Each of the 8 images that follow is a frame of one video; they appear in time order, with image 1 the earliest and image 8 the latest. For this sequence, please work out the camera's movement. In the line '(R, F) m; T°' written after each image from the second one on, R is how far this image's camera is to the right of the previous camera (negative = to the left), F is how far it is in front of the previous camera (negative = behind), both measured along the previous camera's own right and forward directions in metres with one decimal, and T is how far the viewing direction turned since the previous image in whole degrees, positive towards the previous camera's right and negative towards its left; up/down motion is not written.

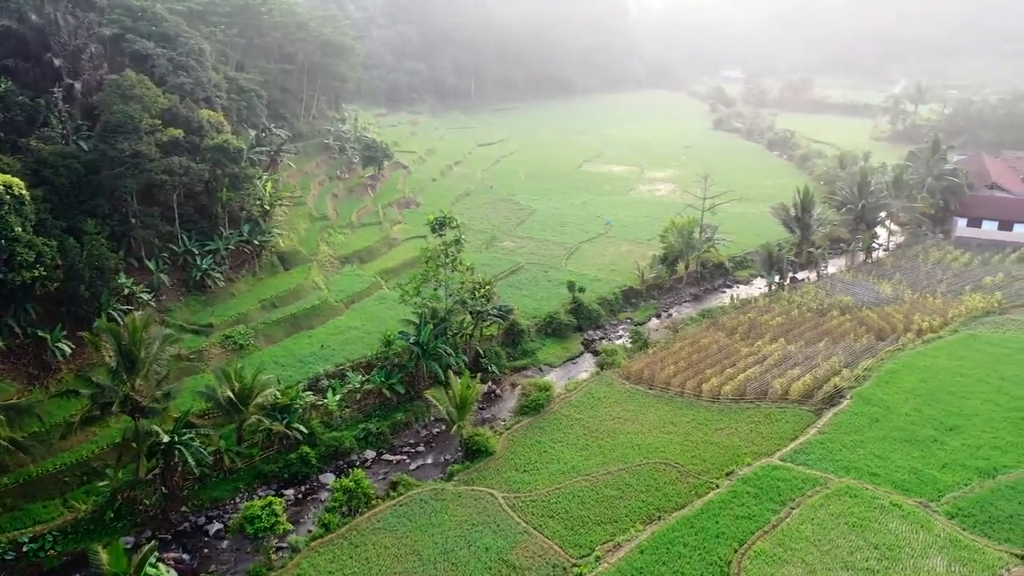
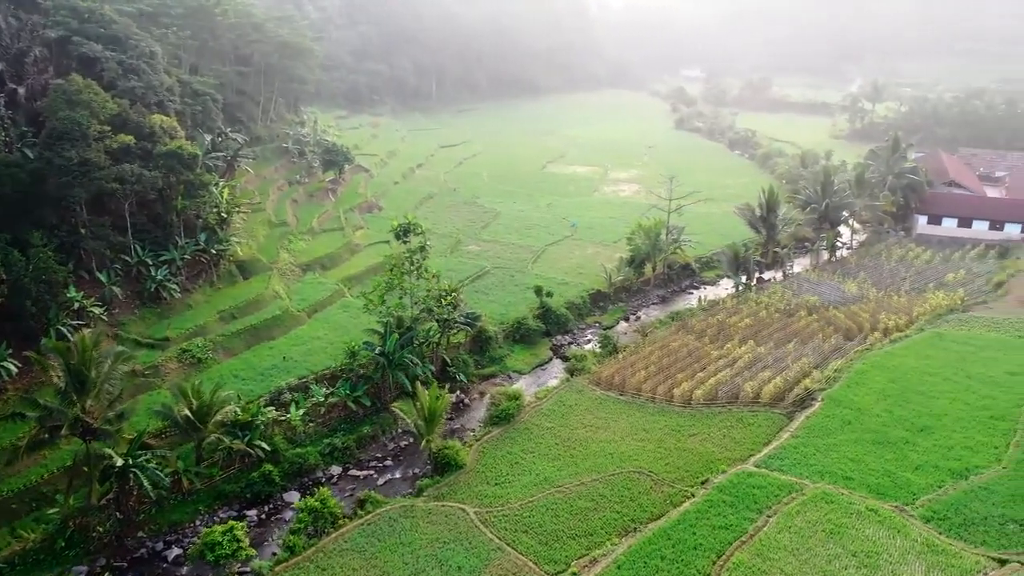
(0.0, +0.5) m; +3°
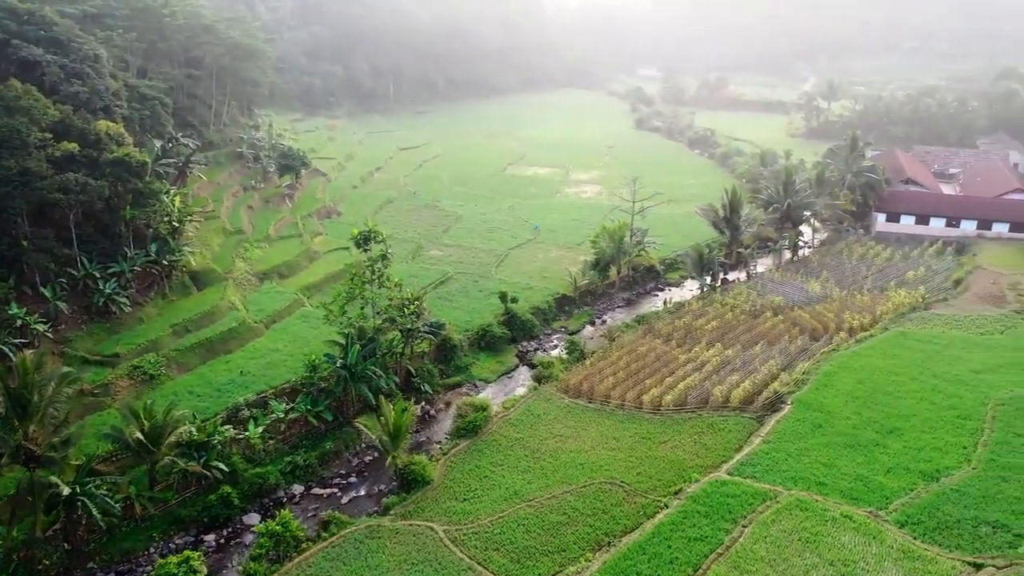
(0.0, +0.5) m; +3°
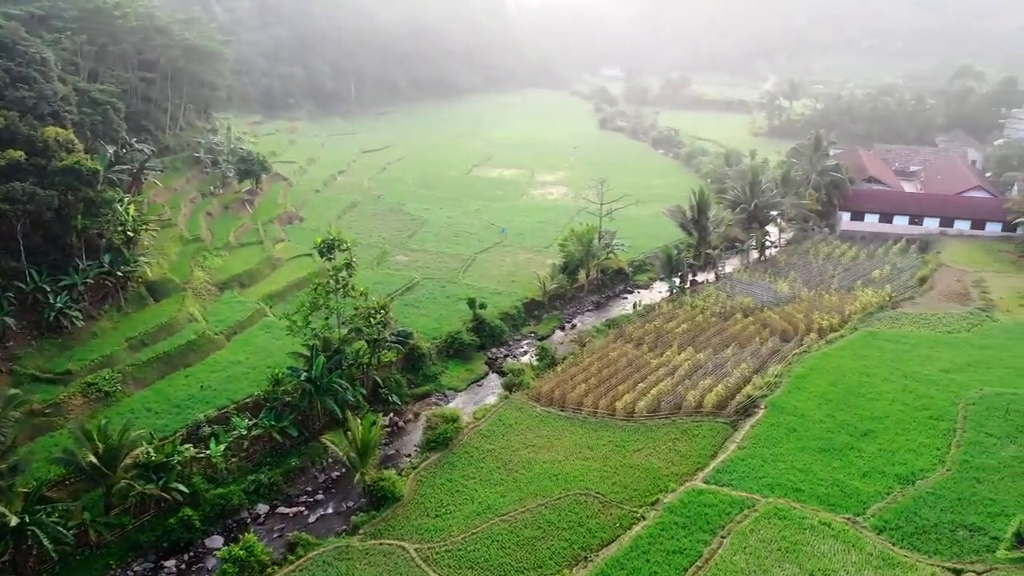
(0.0, +0.5) m; +3°
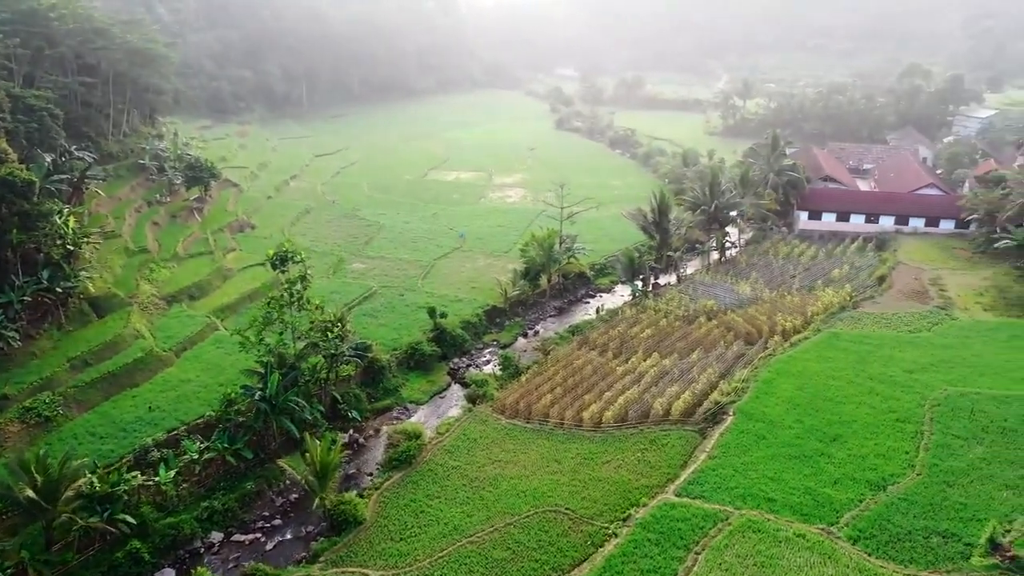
(0.0, +0.6) m; +3°
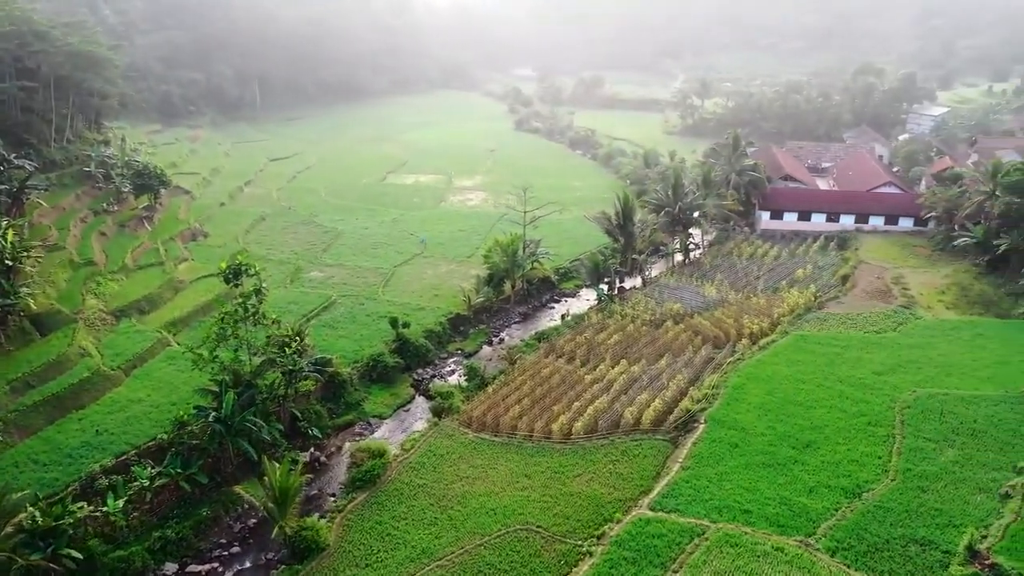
(0.0, +0.6) m; +3°
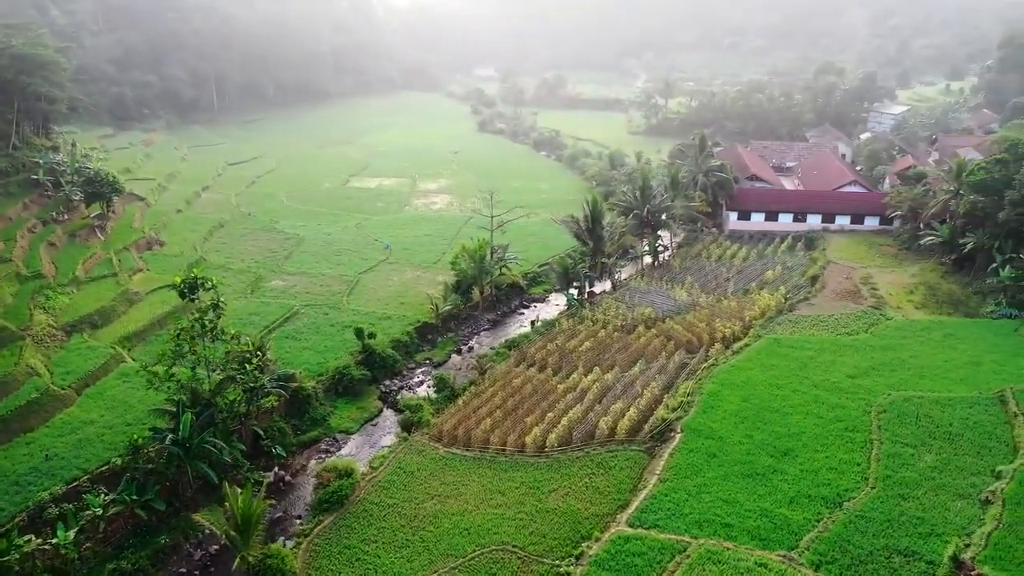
(-0.1, +0.6) m; +3°
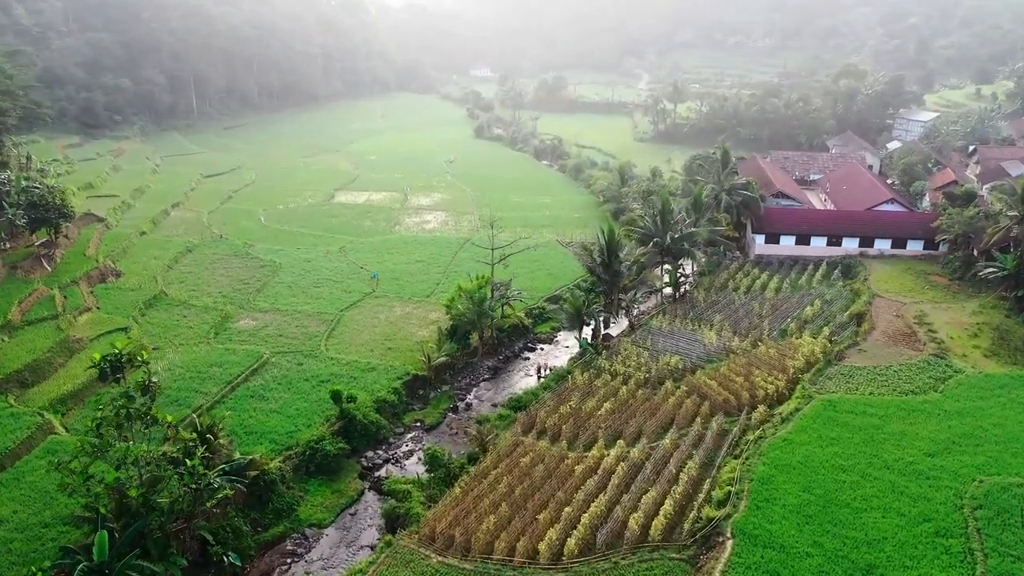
(-0.3, +3.7) m; +1°
